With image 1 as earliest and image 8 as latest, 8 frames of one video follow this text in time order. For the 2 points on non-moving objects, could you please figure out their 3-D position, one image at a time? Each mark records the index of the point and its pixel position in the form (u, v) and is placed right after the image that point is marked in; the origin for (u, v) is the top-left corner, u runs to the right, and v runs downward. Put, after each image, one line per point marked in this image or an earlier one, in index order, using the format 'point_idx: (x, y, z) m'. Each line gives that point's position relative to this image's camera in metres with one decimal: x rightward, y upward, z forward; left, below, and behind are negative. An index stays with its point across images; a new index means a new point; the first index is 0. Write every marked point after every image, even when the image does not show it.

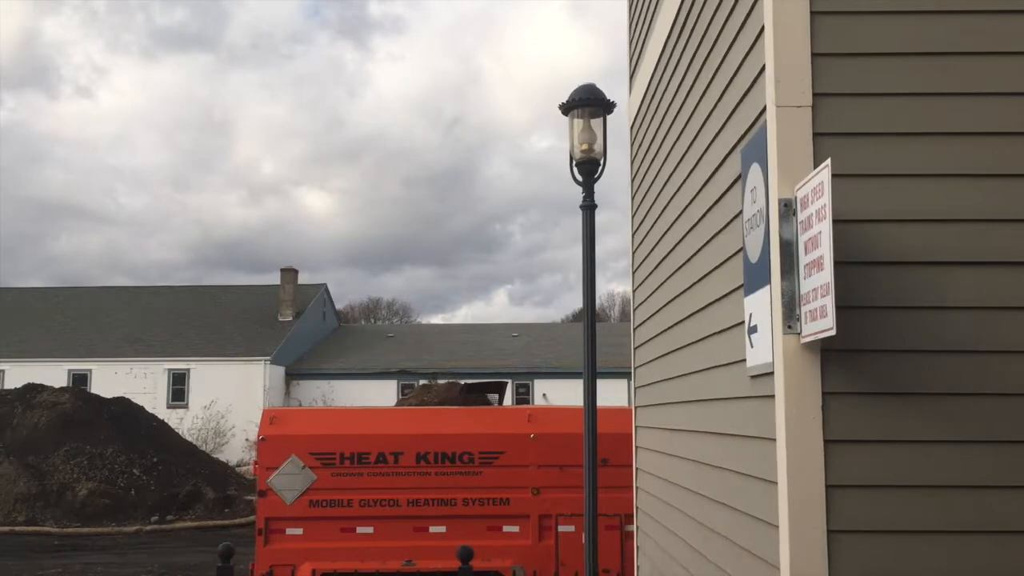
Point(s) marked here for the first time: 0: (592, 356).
0: (+0.6, -0.5, +5.9) m
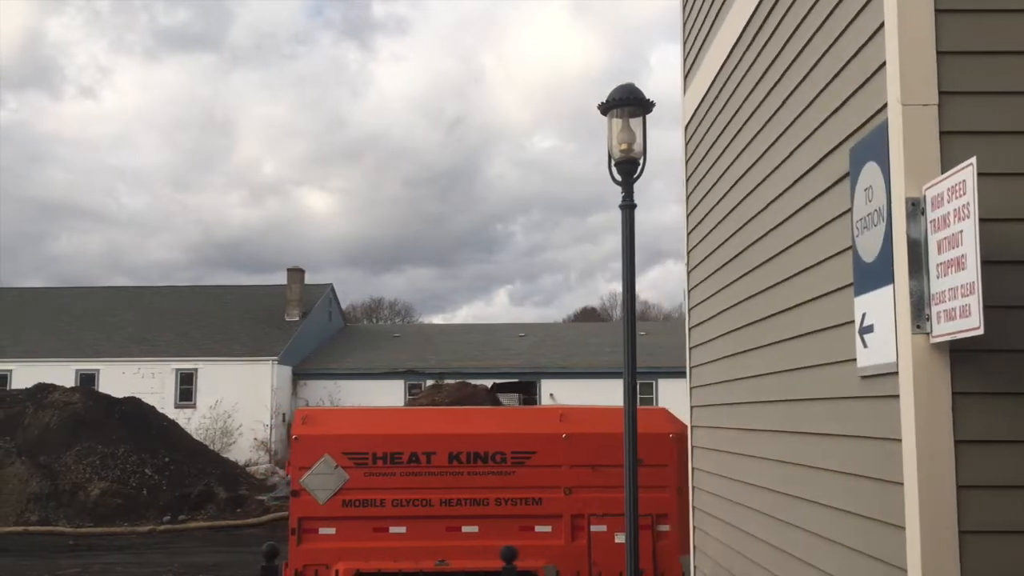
0: (+0.8, -0.5, +5.9) m
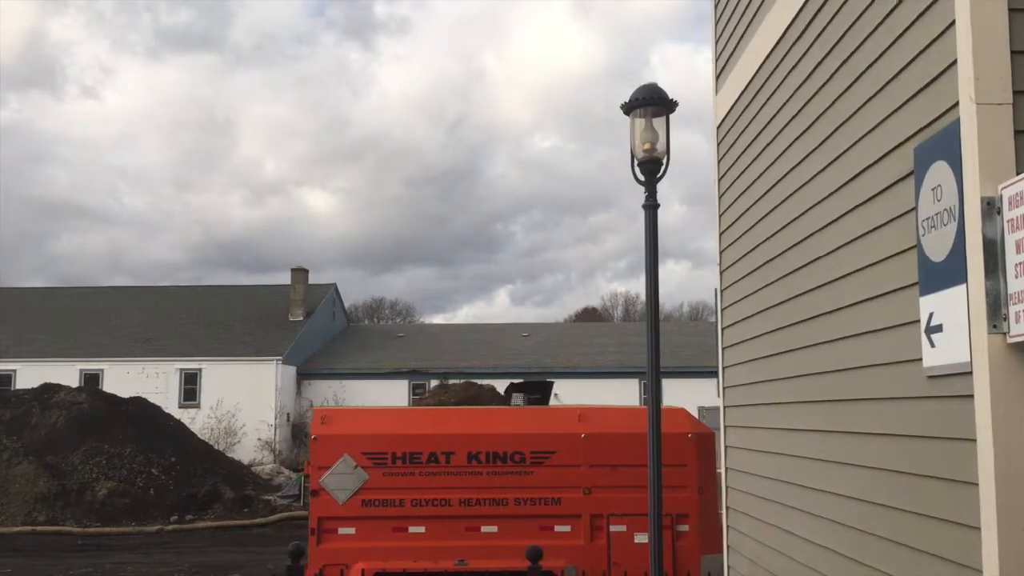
0: (+1.0, -0.5, +5.9) m
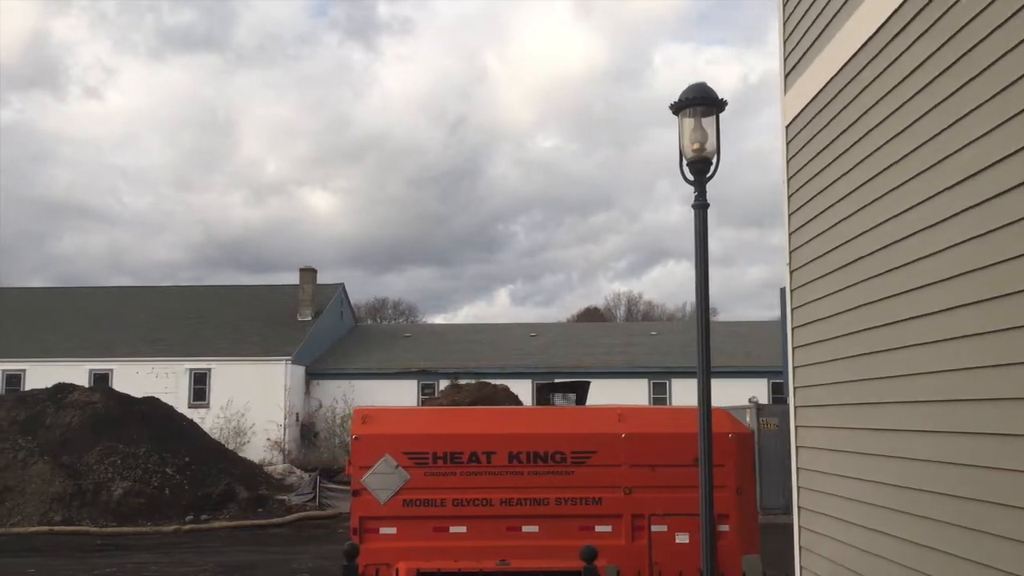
0: (+1.4, -0.5, +5.9) m
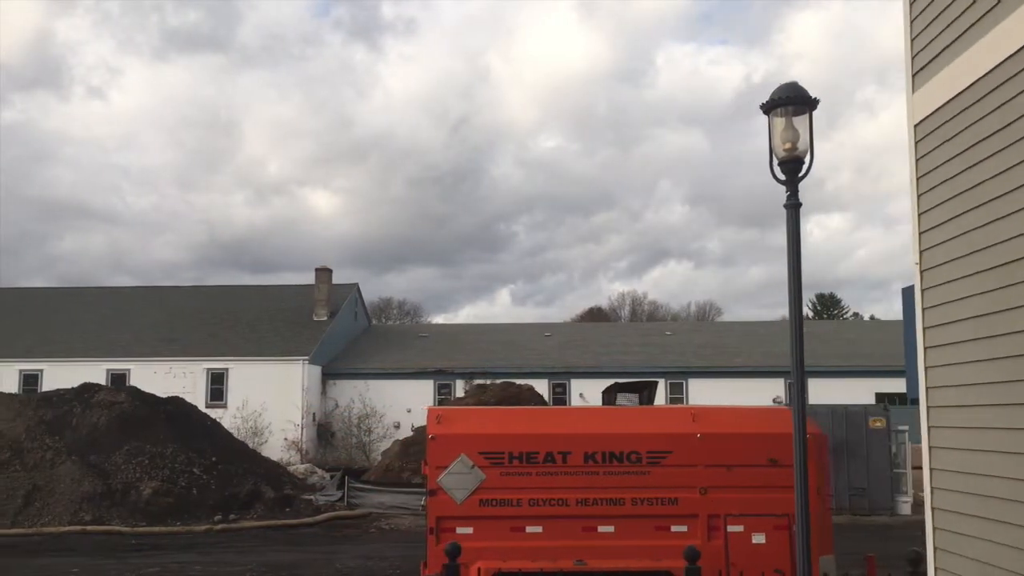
0: (+2.0, -0.5, +5.9) m
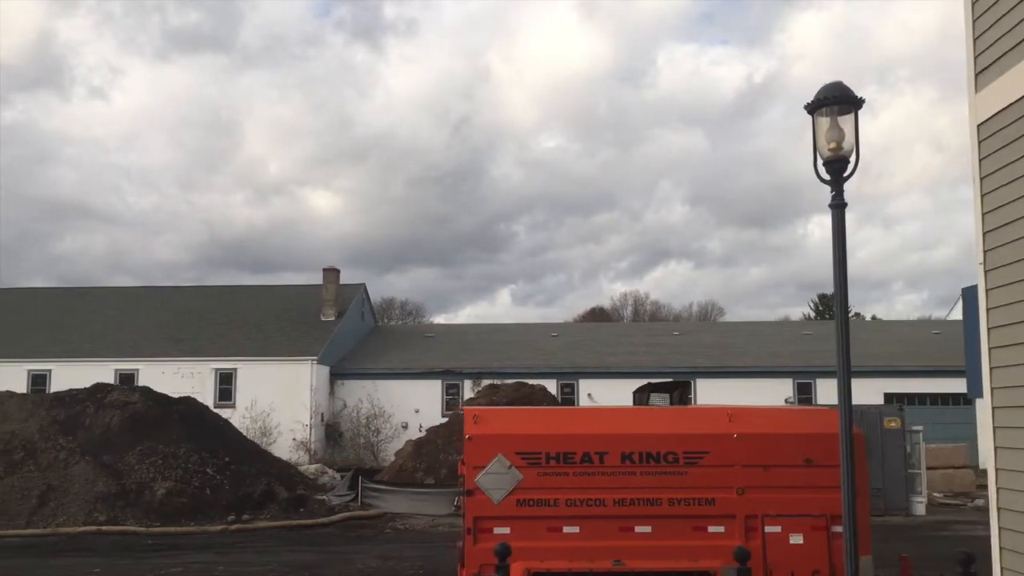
0: (+2.3, -0.5, +5.9) m
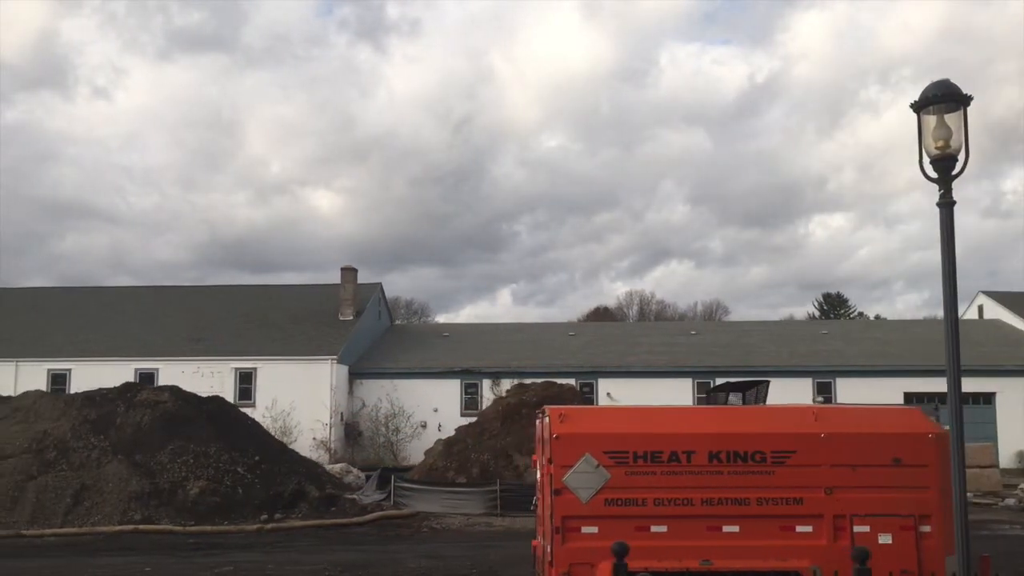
0: (+3.1, -0.5, +5.8) m
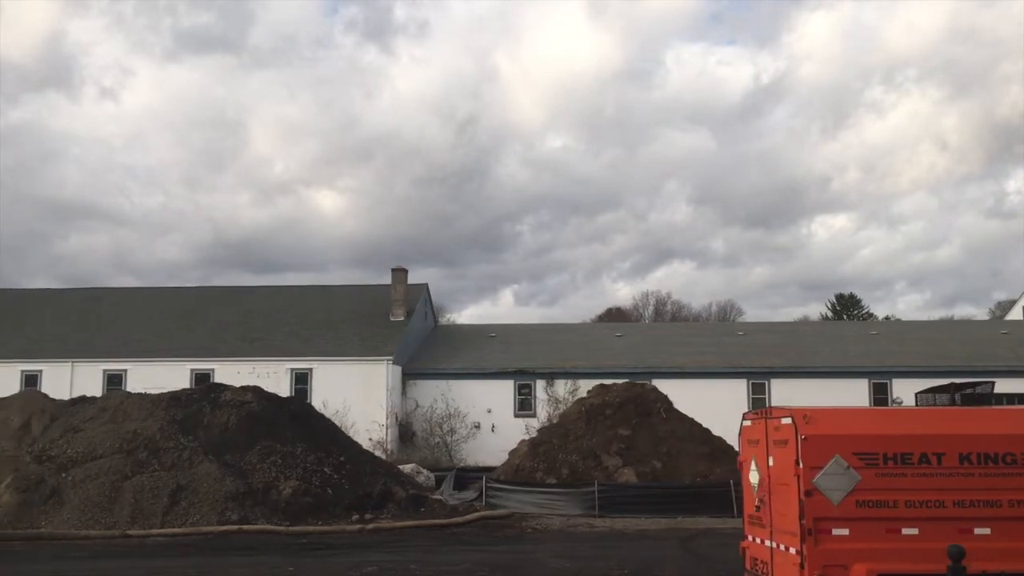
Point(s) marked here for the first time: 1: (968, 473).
0: (+5.2, -0.5, +5.8) m
1: (+3.9, -1.6, +7.2) m
